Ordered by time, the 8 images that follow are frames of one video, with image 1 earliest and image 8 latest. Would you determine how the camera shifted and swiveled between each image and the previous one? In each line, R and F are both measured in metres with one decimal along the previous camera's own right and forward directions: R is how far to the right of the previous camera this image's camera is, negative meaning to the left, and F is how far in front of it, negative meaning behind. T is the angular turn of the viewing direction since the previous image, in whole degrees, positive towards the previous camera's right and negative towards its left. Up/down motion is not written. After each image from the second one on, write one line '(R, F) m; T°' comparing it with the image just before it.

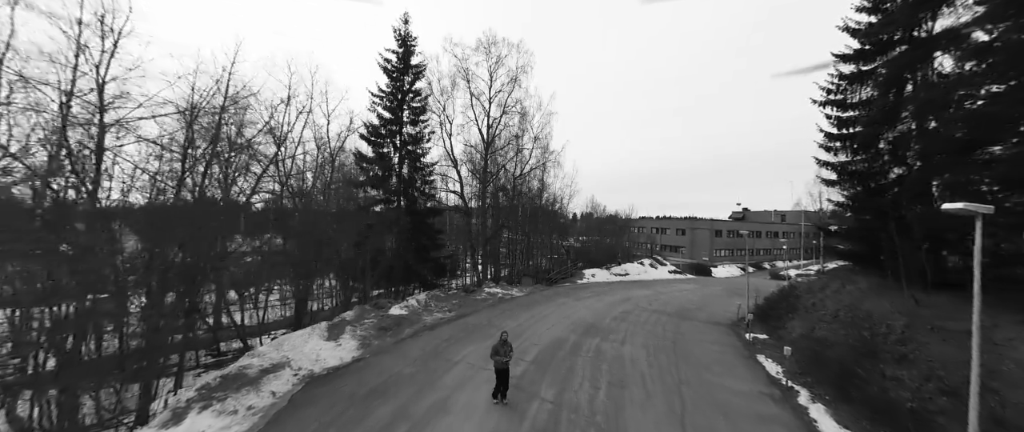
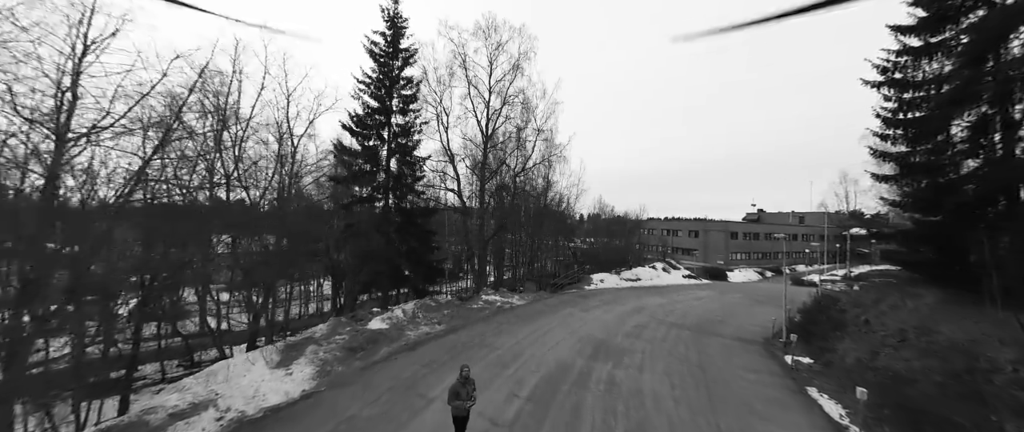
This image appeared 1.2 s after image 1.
(+0.3, +1.6) m; -1°
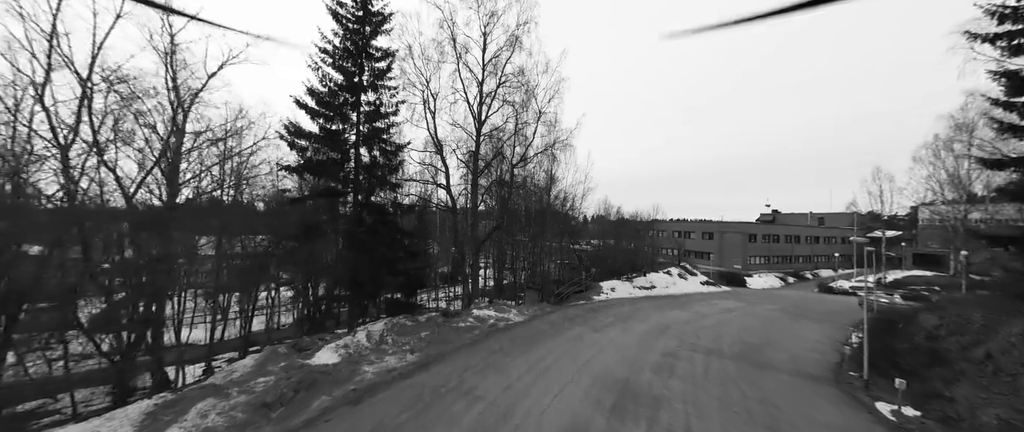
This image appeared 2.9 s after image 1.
(+0.2, +2.6) m; 0°
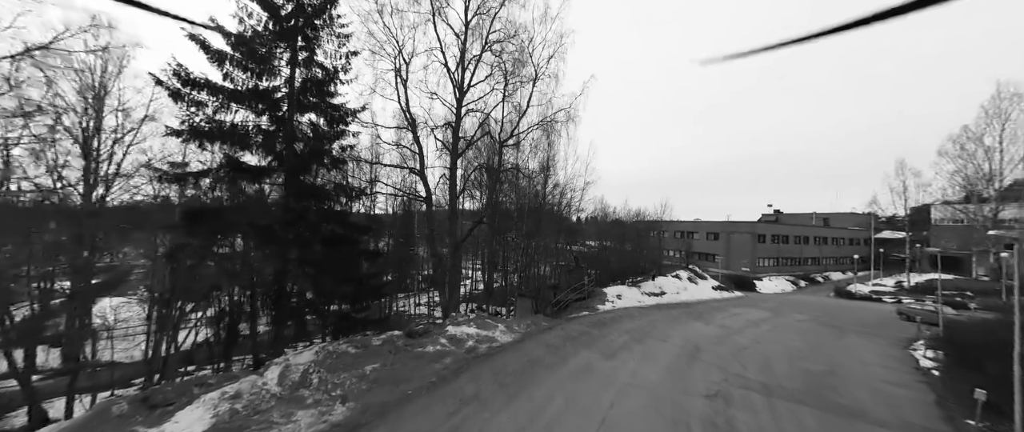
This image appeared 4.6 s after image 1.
(+0.2, +2.9) m; +1°
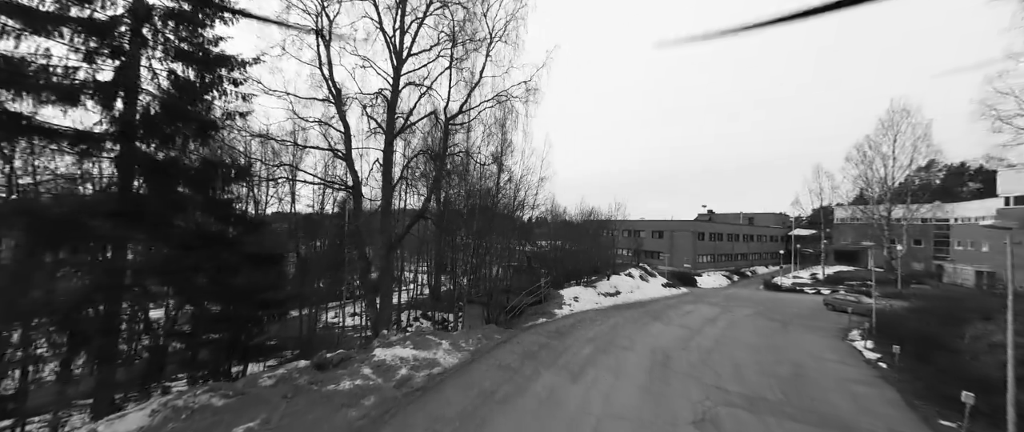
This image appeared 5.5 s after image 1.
(0.0, +1.8) m; +9°
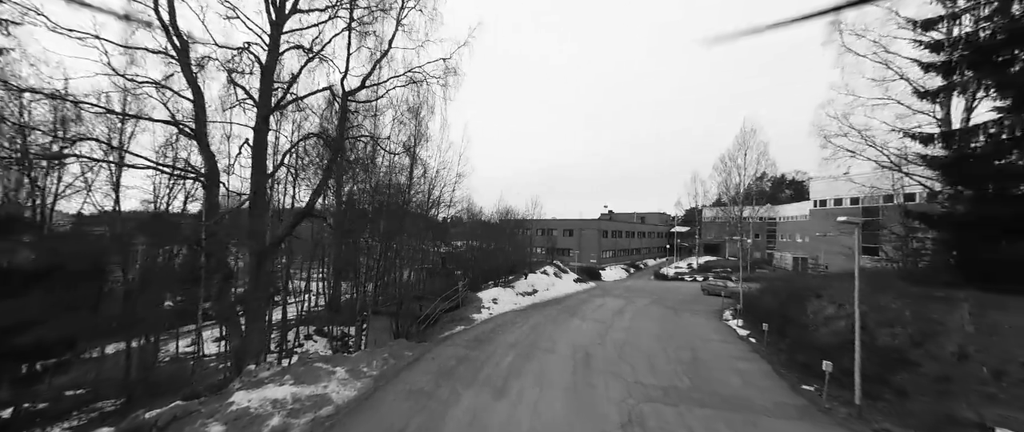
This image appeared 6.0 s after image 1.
(0.0, +1.2) m; +13°
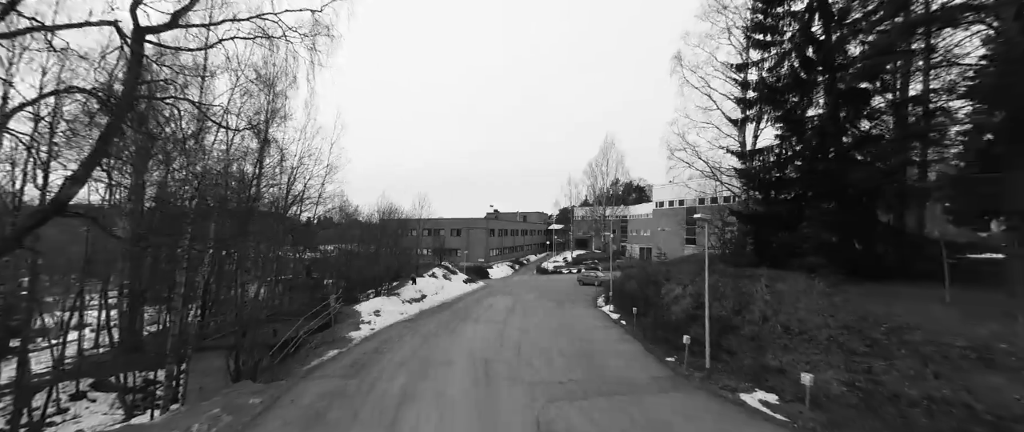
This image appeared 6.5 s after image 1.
(-0.1, +1.3) m; +18°
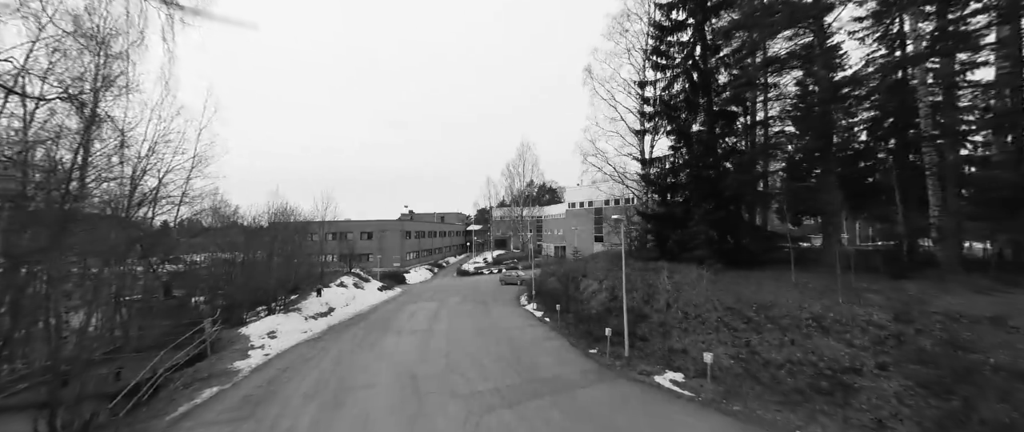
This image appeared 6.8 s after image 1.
(-0.3, +0.9) m; +13°
